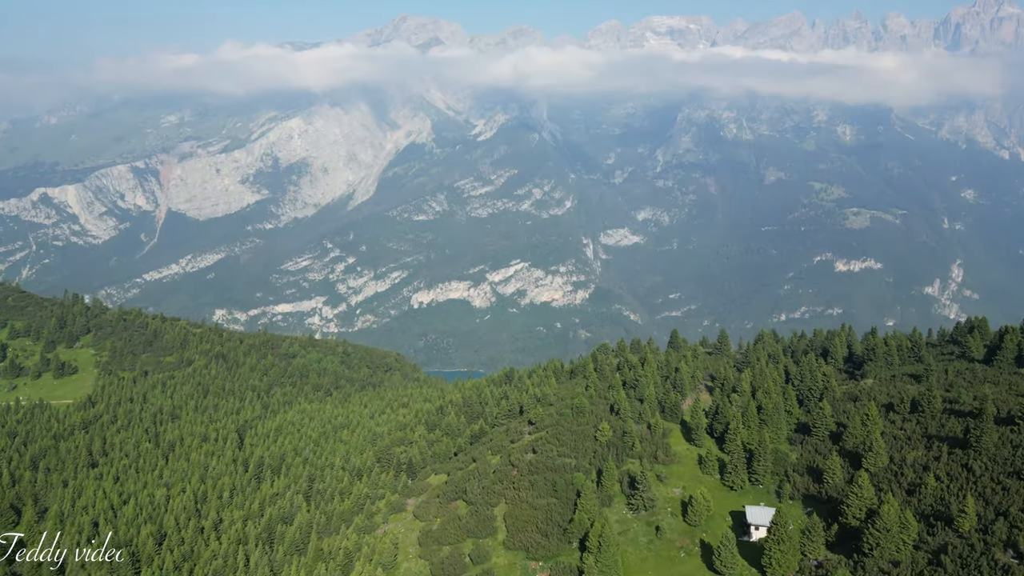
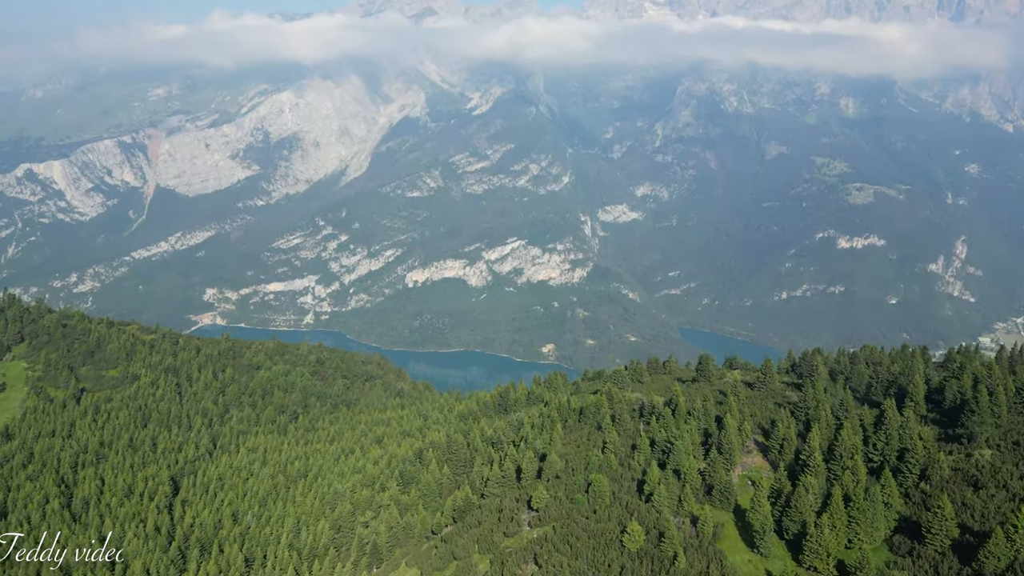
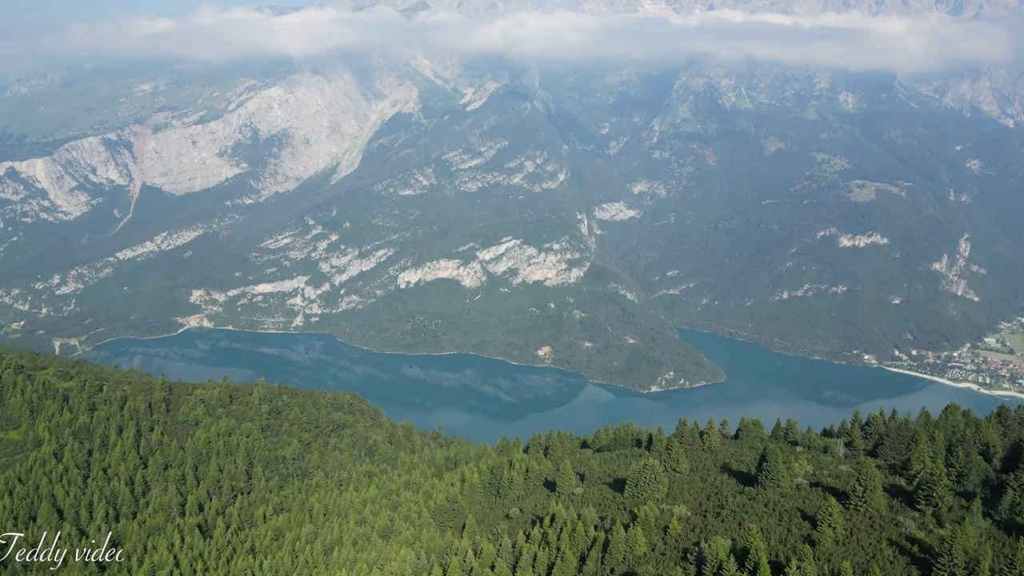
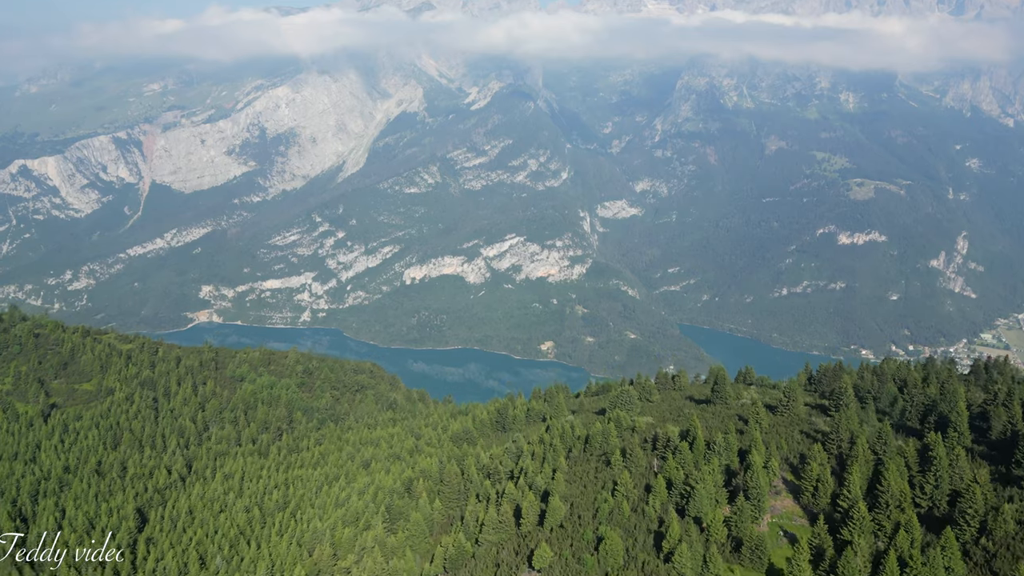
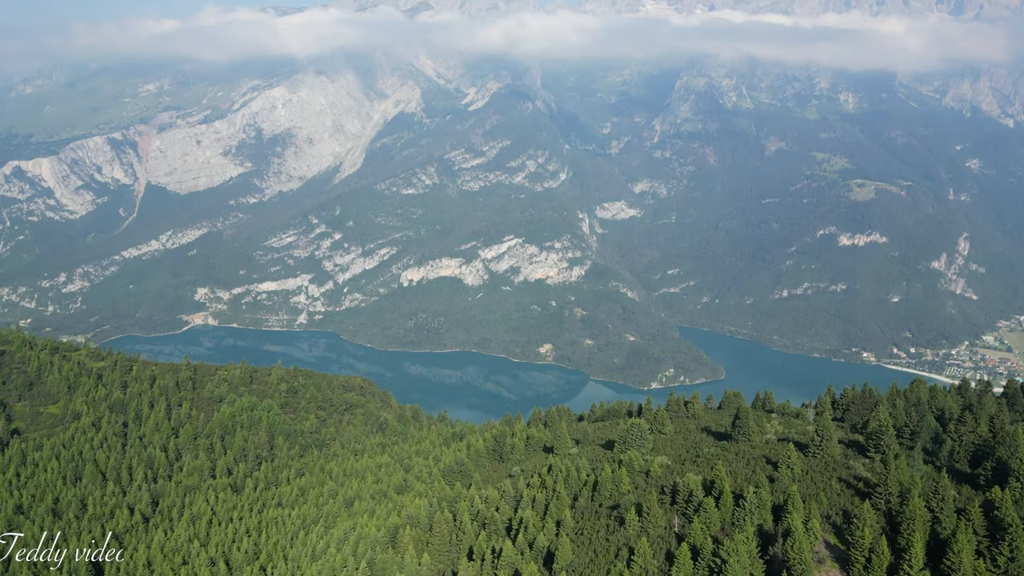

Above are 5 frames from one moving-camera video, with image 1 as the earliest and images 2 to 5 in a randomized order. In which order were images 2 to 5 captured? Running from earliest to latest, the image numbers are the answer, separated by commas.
2, 4, 5, 3
